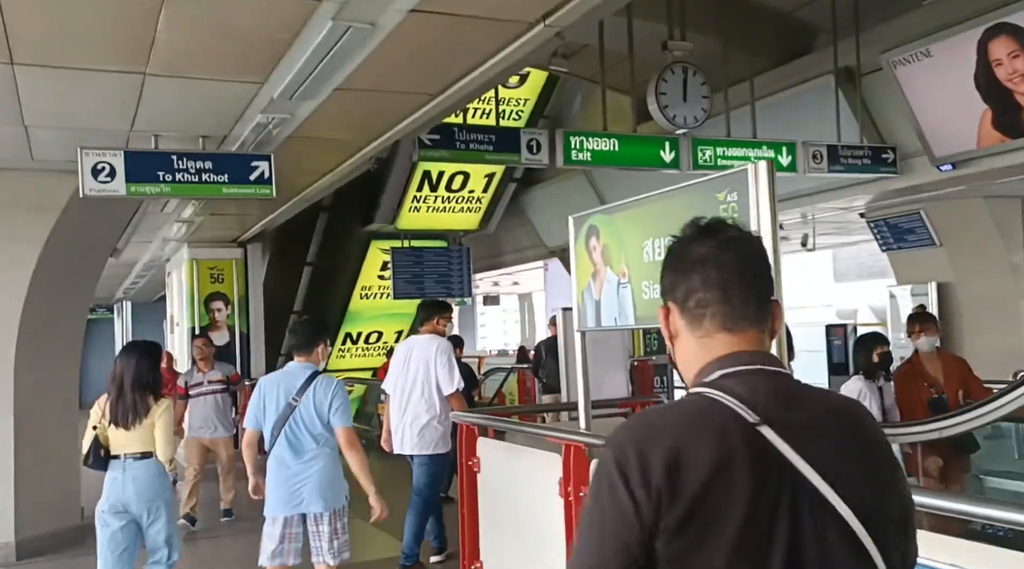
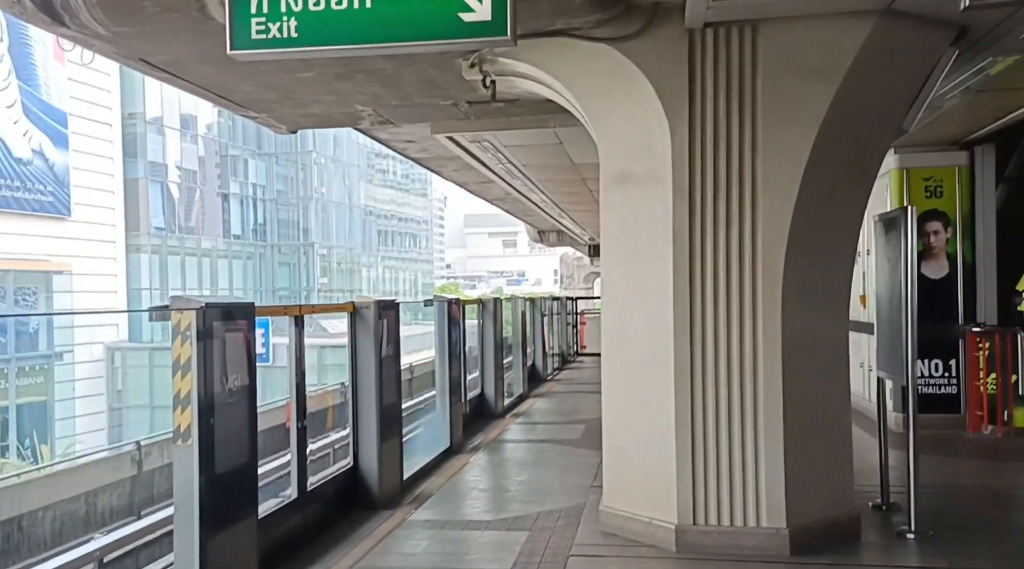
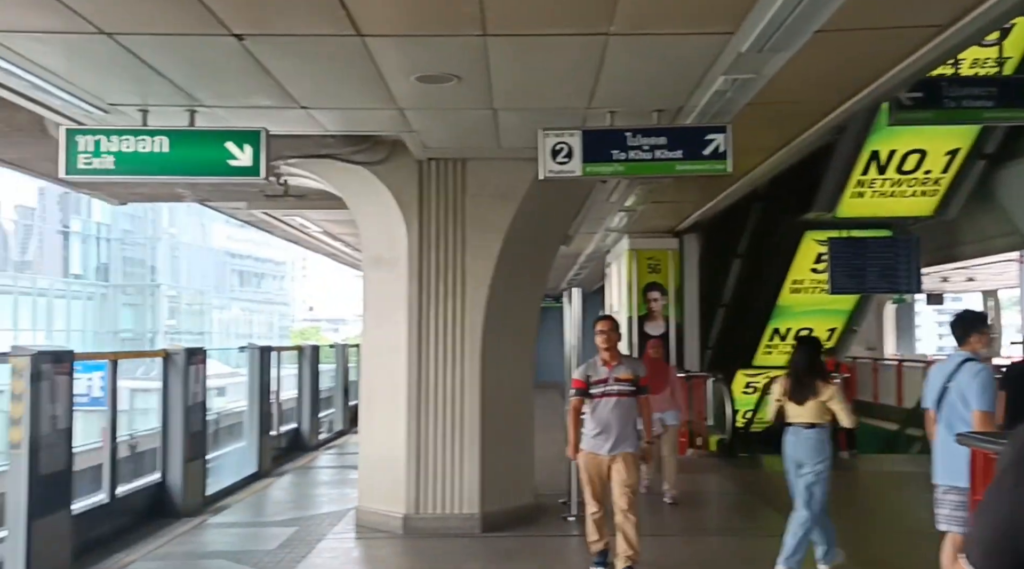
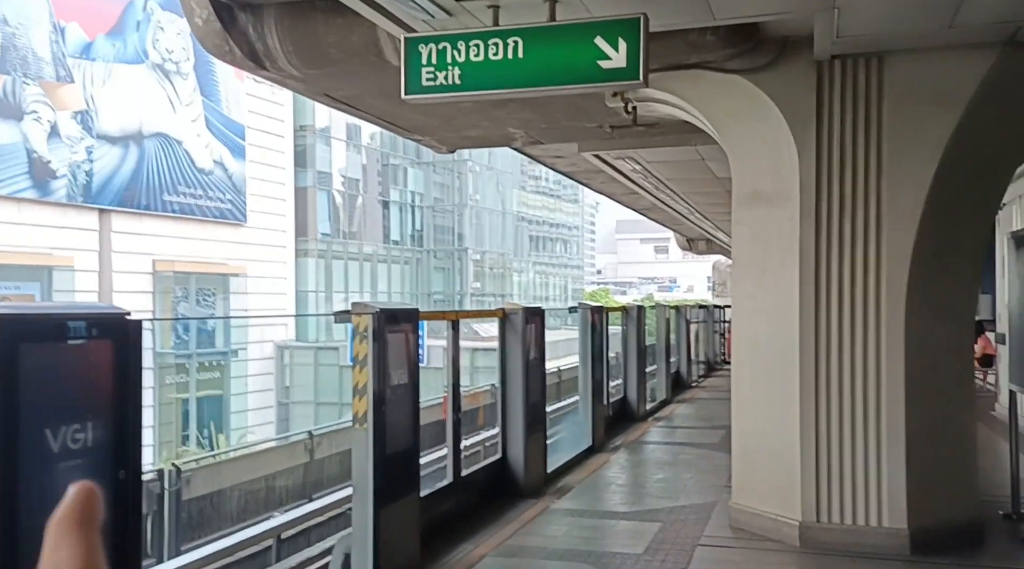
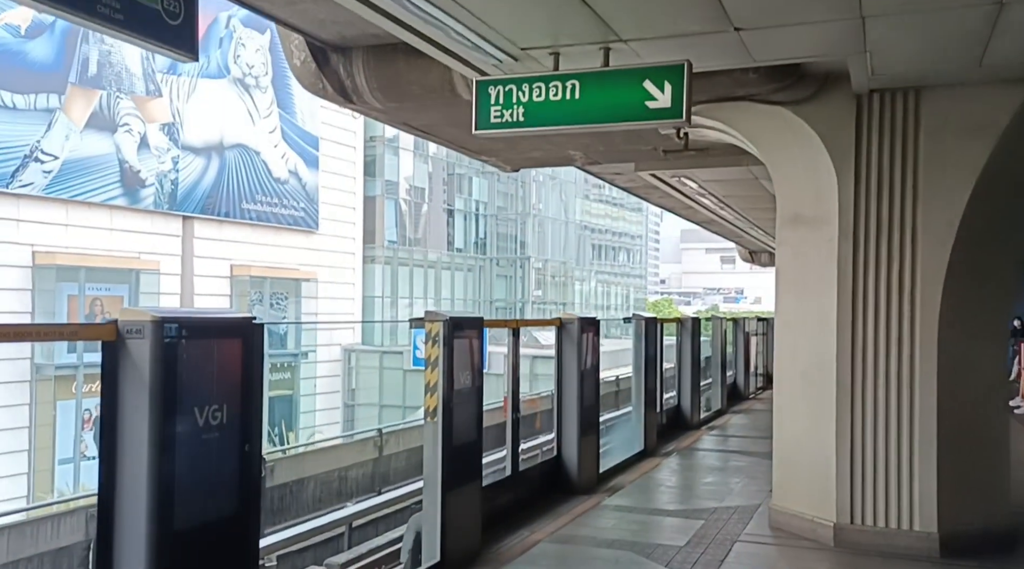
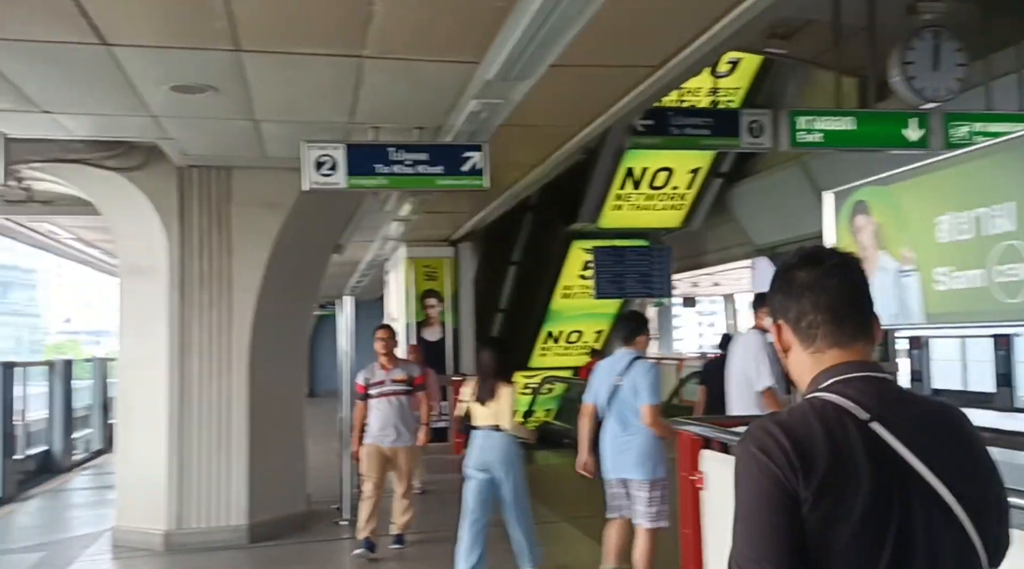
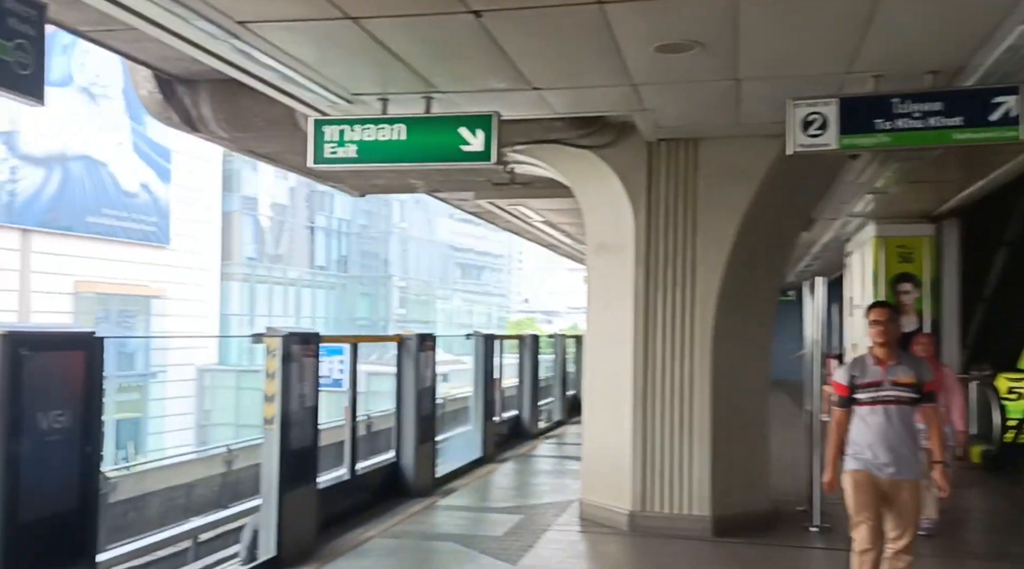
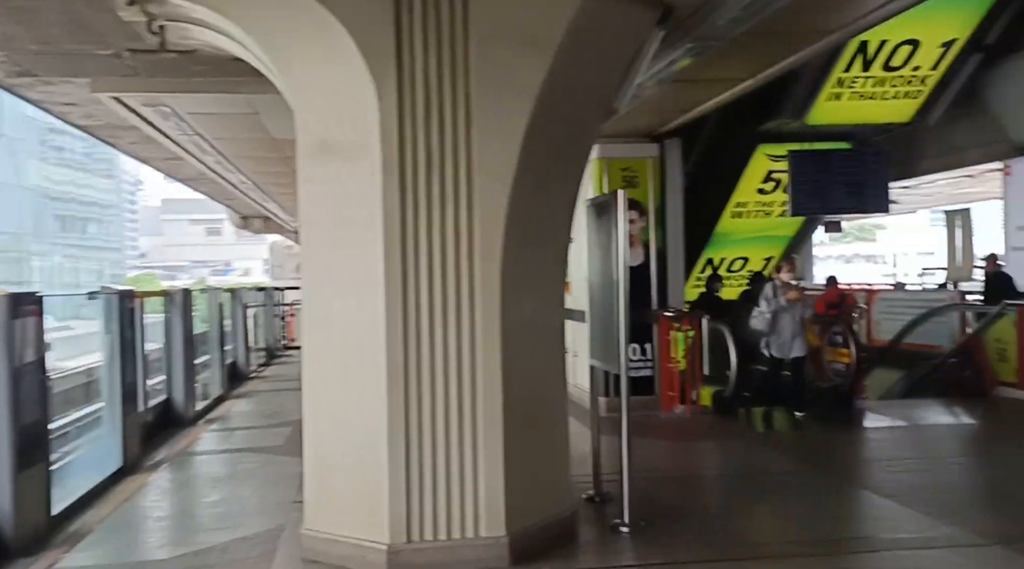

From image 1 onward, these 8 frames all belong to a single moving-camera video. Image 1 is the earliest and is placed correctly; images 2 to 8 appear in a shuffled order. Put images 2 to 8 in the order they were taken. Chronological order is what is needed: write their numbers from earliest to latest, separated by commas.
6, 3, 7, 5, 4, 2, 8
